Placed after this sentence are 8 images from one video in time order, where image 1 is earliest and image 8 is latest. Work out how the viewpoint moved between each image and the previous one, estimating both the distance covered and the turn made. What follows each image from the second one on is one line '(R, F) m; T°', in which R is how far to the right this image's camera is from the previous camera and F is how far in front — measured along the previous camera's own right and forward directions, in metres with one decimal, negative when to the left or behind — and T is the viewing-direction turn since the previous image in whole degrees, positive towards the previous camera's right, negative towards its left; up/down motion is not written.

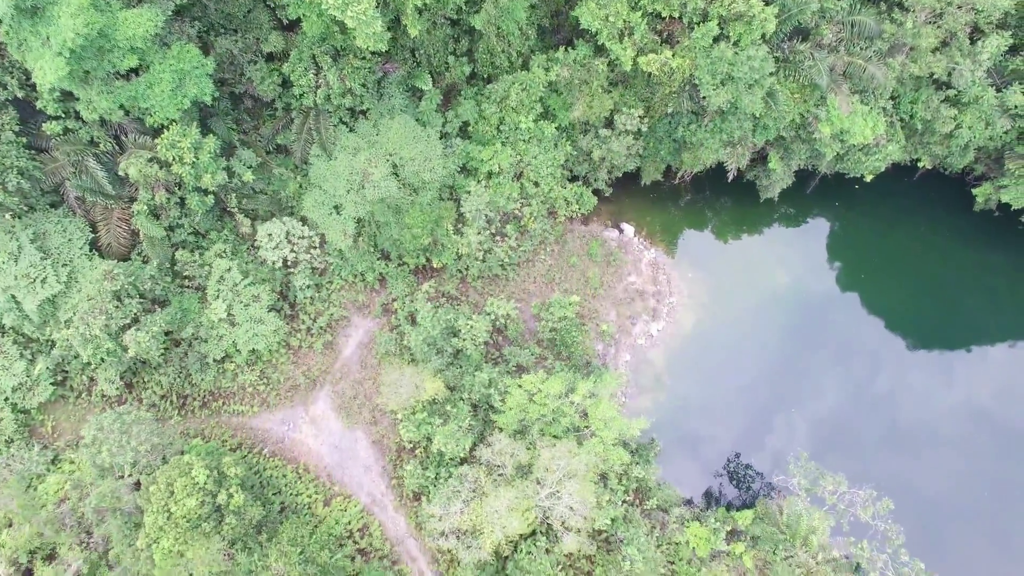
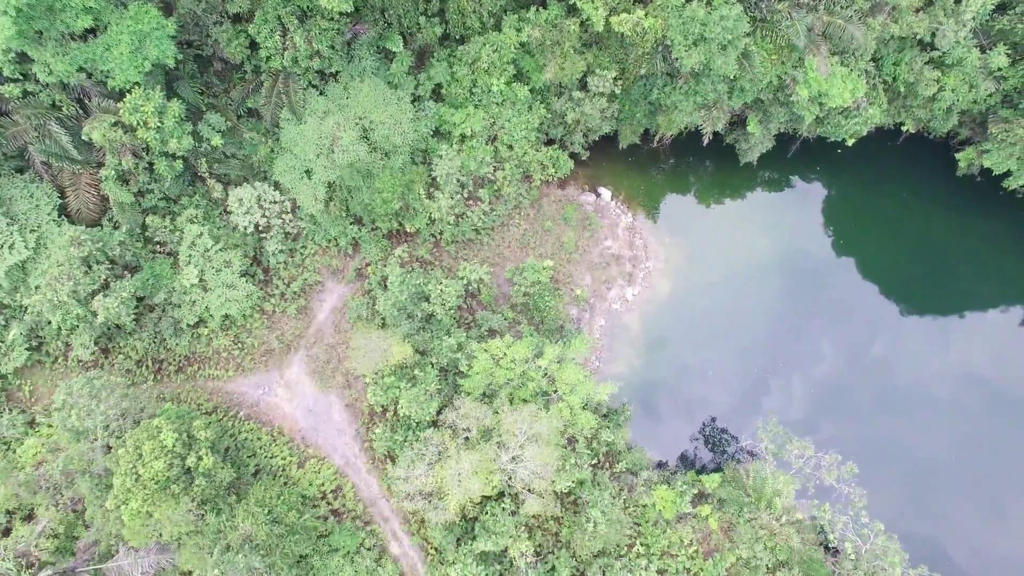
(+0.7, 0.0) m; 0°
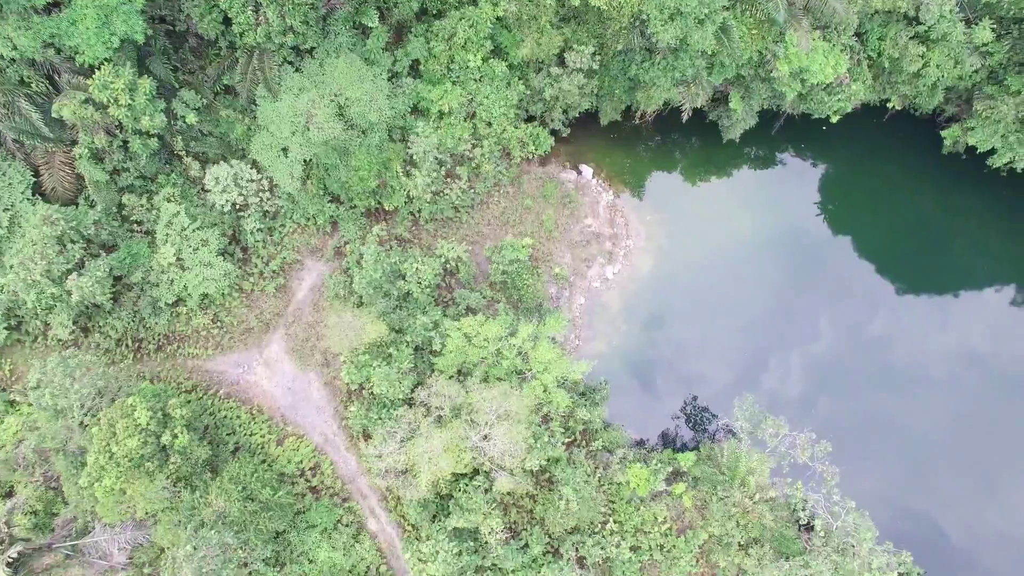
(+0.6, 0.0) m; 0°
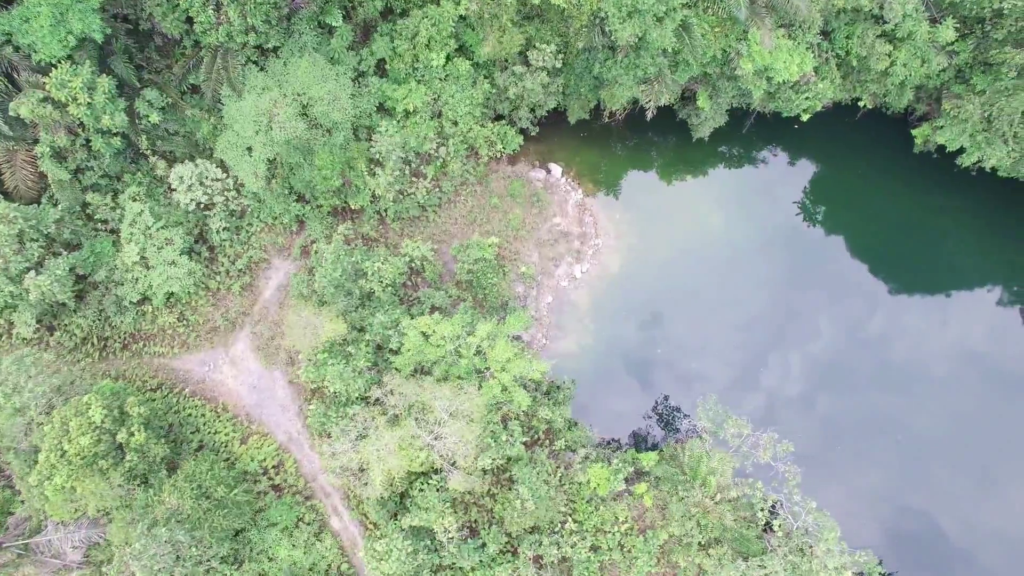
(+0.9, 0.0) m; 0°
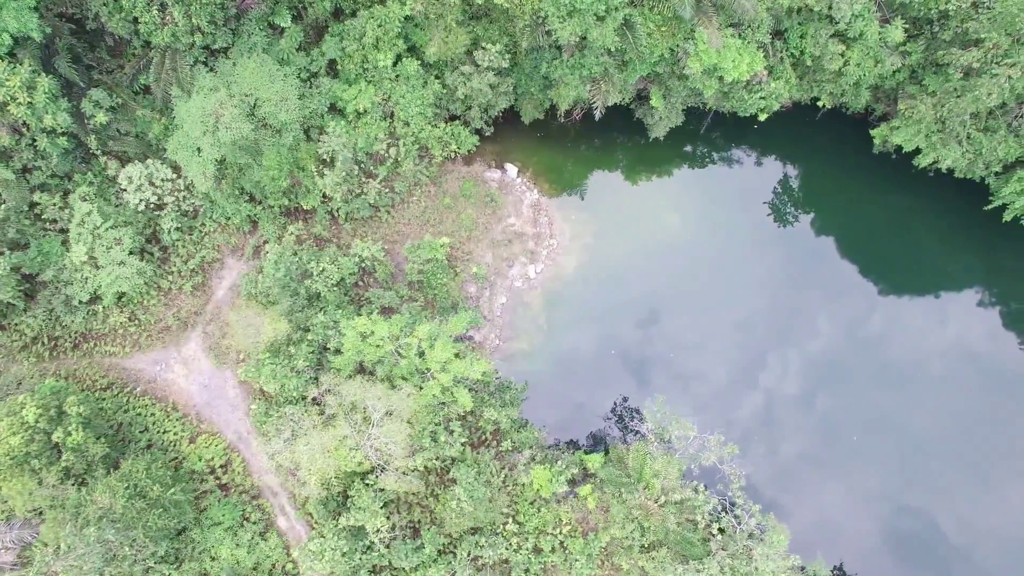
(+1.3, 0.0) m; 0°
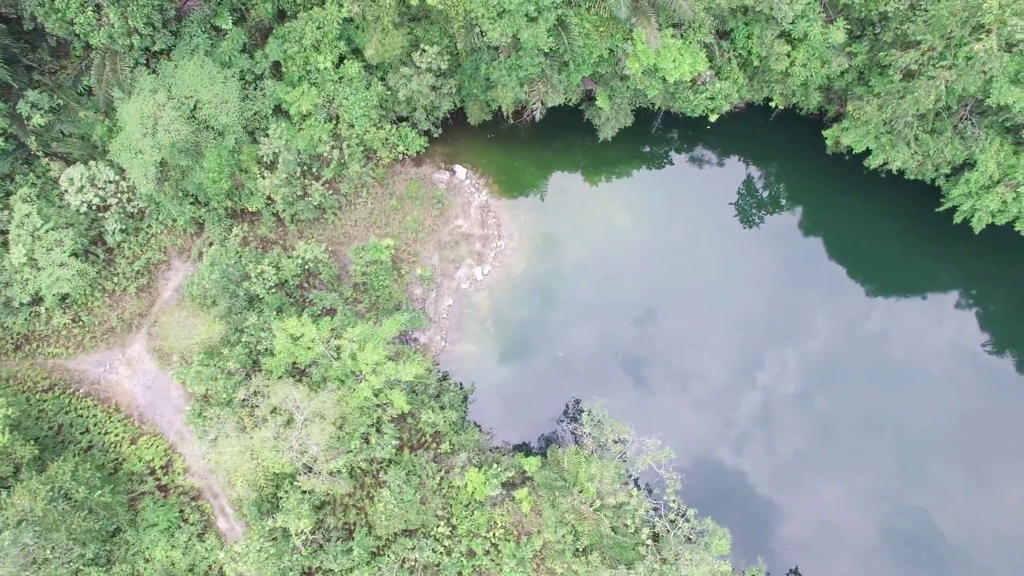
(+1.4, 0.0) m; 0°
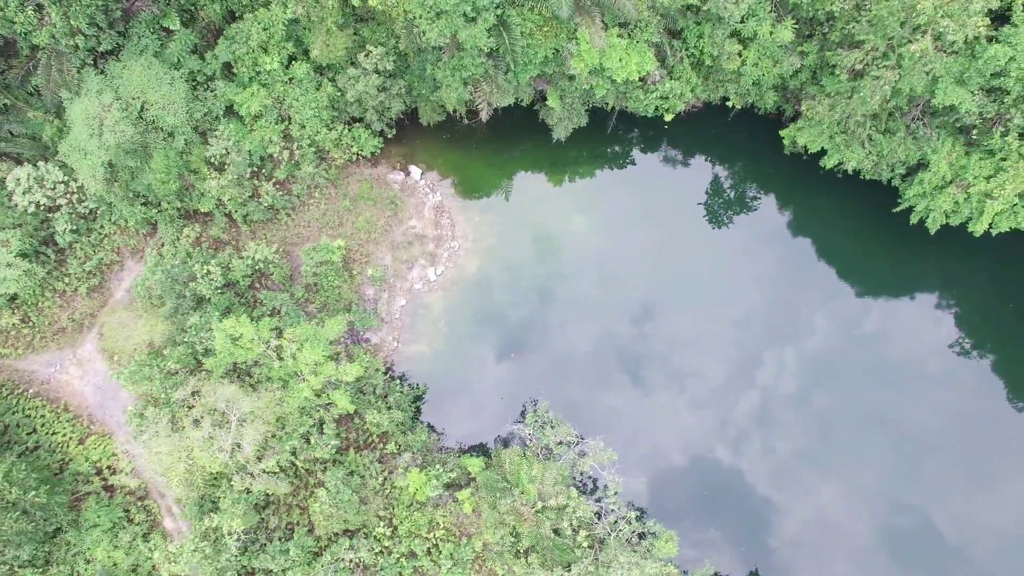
(+1.3, 0.0) m; 0°
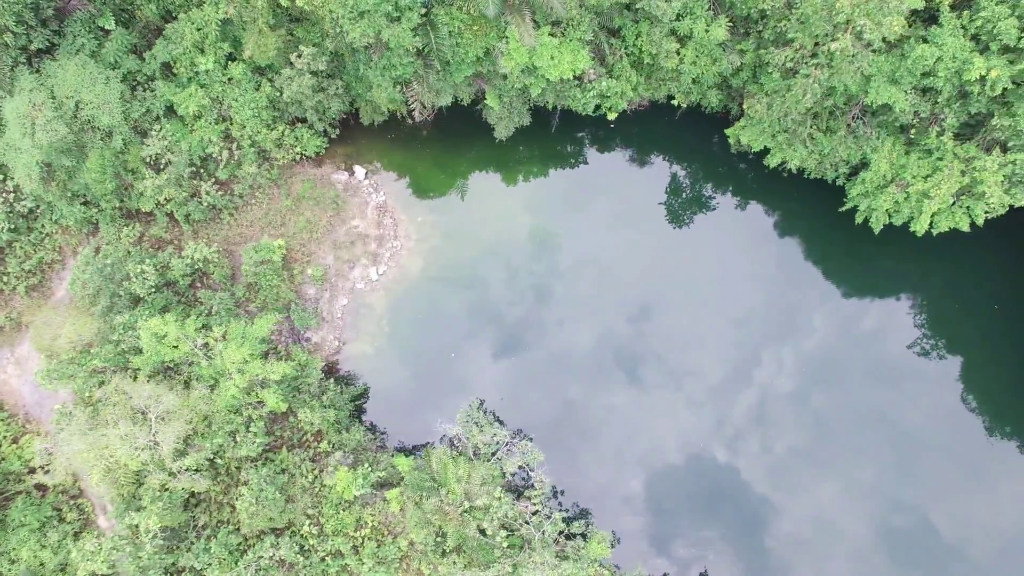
(+1.6, 0.0) m; 0°
